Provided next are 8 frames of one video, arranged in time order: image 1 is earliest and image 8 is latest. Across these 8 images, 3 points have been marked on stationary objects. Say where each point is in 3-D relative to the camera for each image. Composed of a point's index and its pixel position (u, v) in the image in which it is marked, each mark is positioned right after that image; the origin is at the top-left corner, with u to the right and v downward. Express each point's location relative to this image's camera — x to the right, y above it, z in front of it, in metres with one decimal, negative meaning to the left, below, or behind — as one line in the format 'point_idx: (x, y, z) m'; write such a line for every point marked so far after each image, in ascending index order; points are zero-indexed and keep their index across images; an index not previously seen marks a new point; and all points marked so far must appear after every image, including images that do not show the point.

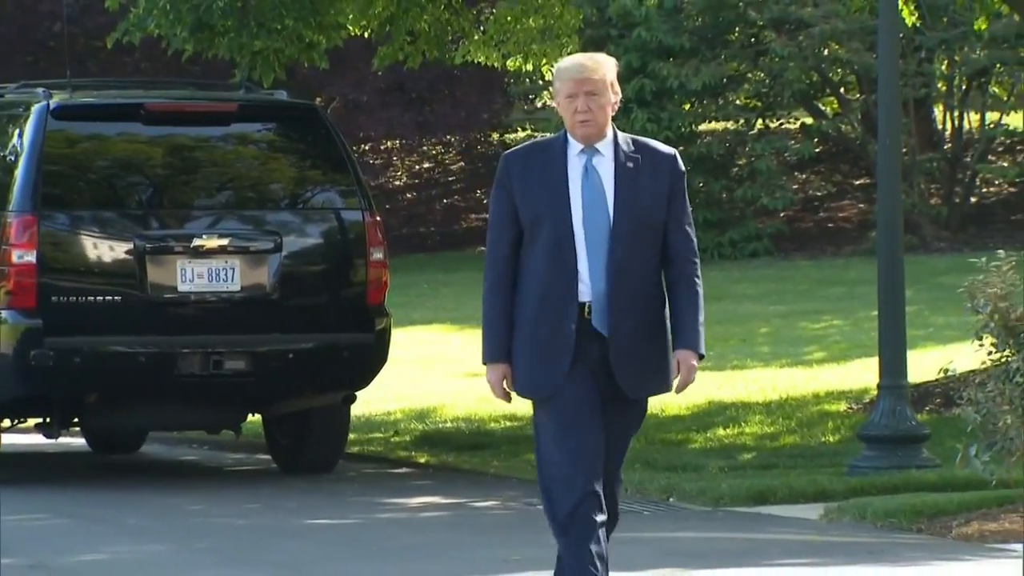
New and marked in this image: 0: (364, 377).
0: (-0.5, -0.3, +9.6) m
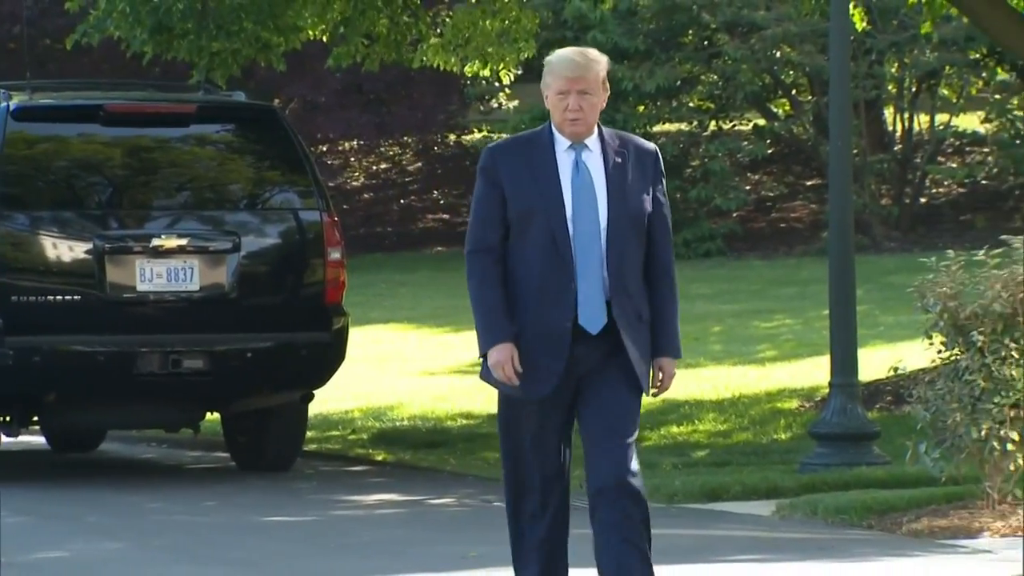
0: (-0.7, -0.3, +9.7) m
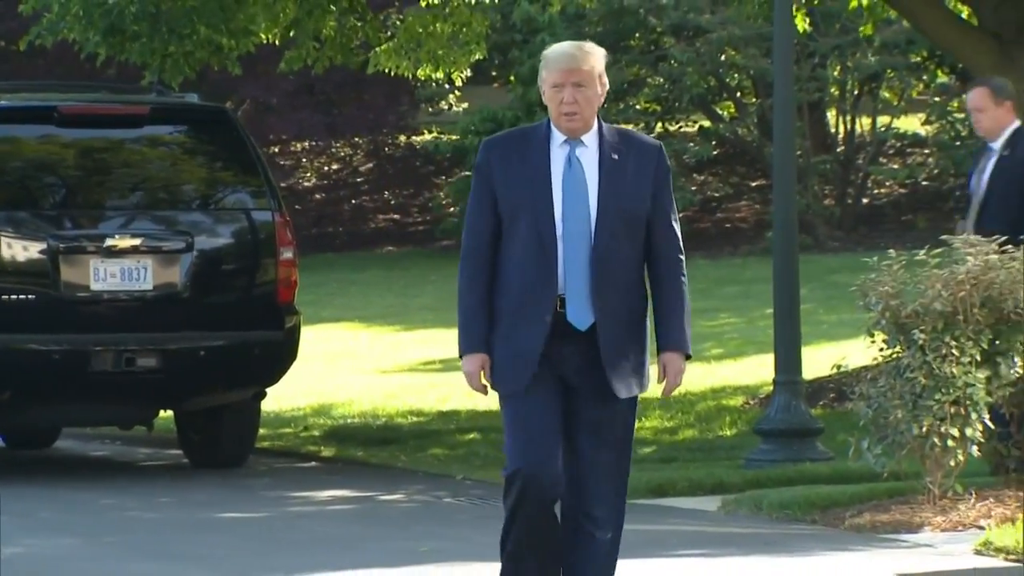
0: (-0.9, -0.3, +9.8) m
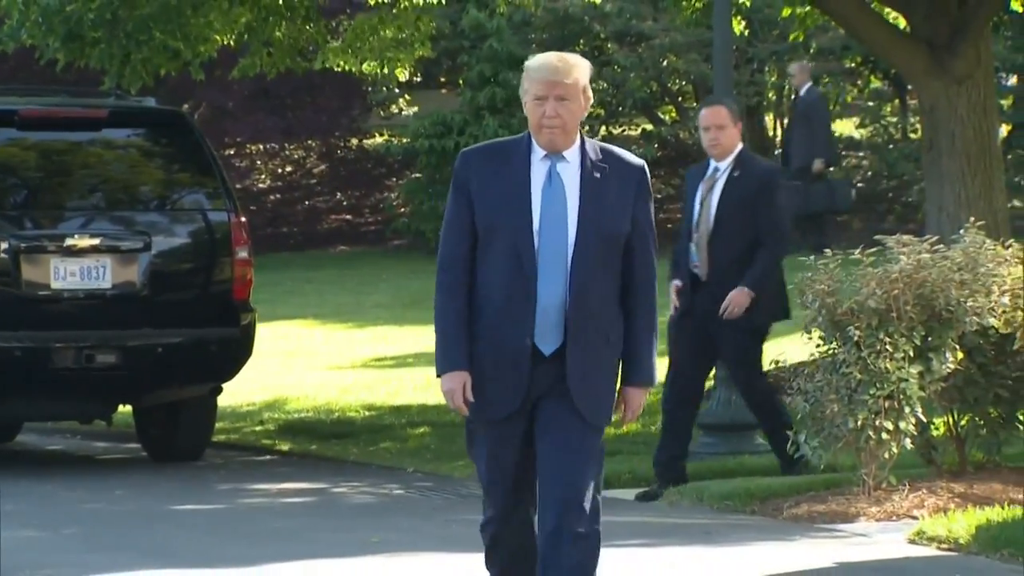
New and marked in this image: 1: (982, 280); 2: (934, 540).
0: (-1.1, -0.3, +10.1) m
1: (+1.6, 0.0, +8.9) m
2: (+1.4, -0.8, +8.5) m
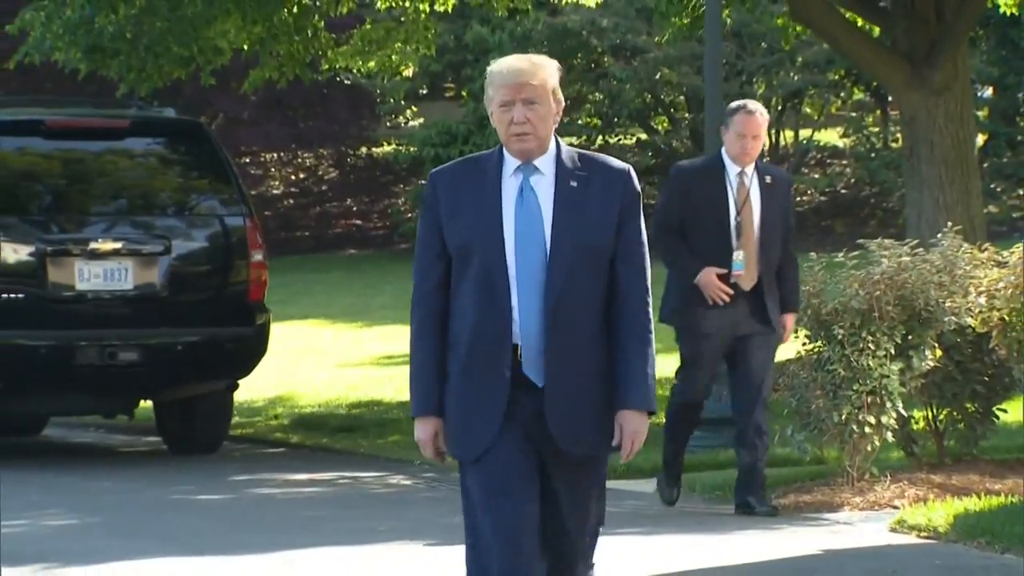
0: (-1.1, -0.3, +10.6) m
1: (+1.6, 0.0, +9.4) m
2: (+1.4, -0.8, +9.0) m
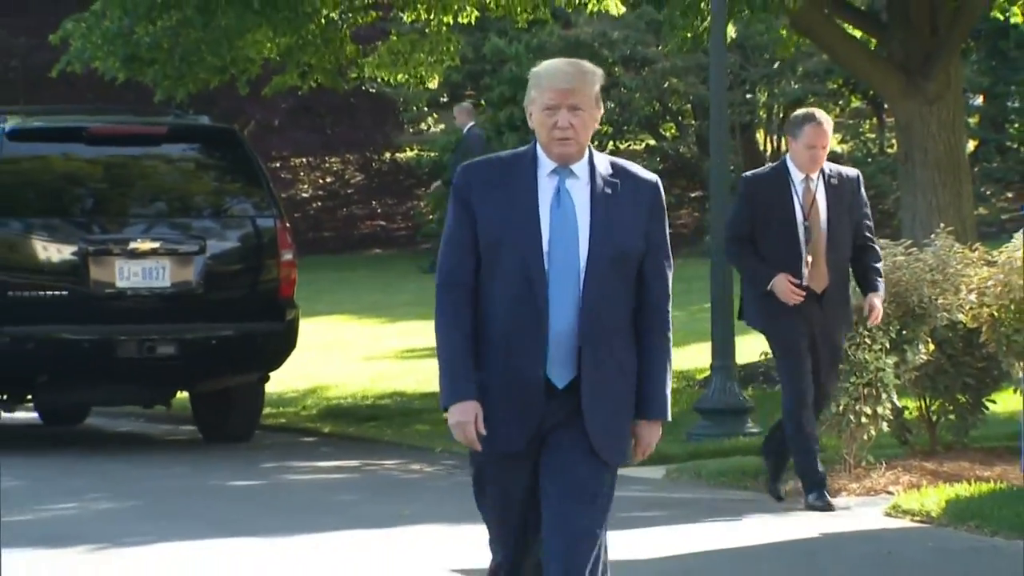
0: (-1.0, -0.3, +11.2) m
1: (+1.7, 0.0, +10.0) m
2: (+1.4, -0.8, +9.6) m
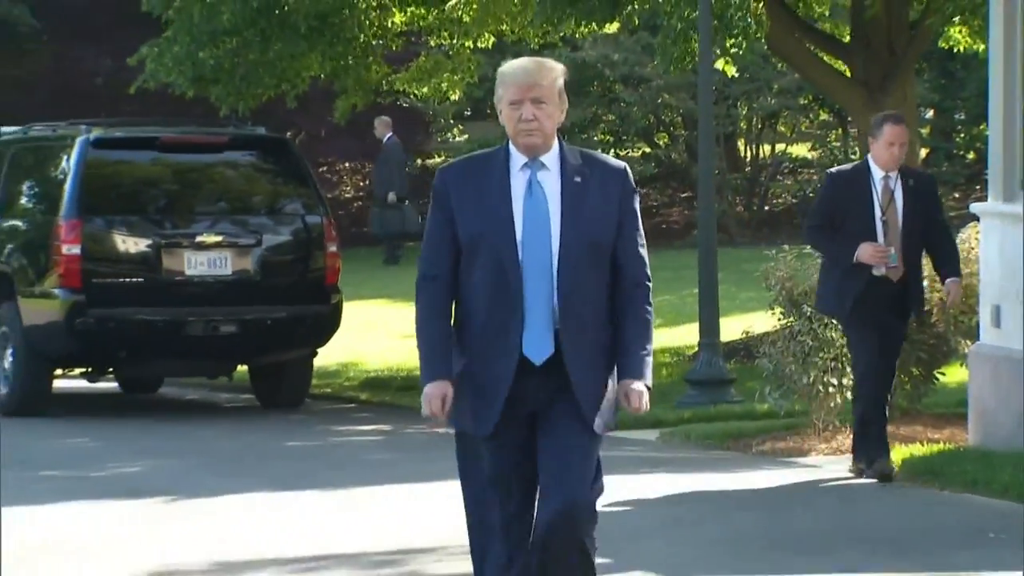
0: (-0.9, -0.2, +13.0) m
1: (+1.7, +0.1, +11.7) m
2: (+1.5, -0.8, +11.3) m
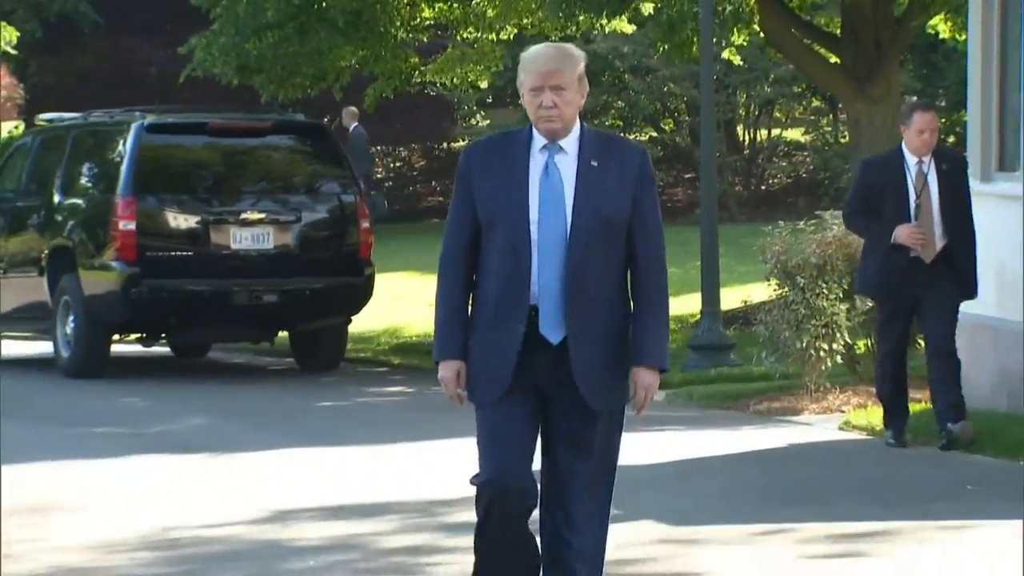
0: (-0.8, -0.1, +14.1) m
1: (+1.8, +0.2, +12.8) m
2: (+1.6, -0.7, +12.5) m
